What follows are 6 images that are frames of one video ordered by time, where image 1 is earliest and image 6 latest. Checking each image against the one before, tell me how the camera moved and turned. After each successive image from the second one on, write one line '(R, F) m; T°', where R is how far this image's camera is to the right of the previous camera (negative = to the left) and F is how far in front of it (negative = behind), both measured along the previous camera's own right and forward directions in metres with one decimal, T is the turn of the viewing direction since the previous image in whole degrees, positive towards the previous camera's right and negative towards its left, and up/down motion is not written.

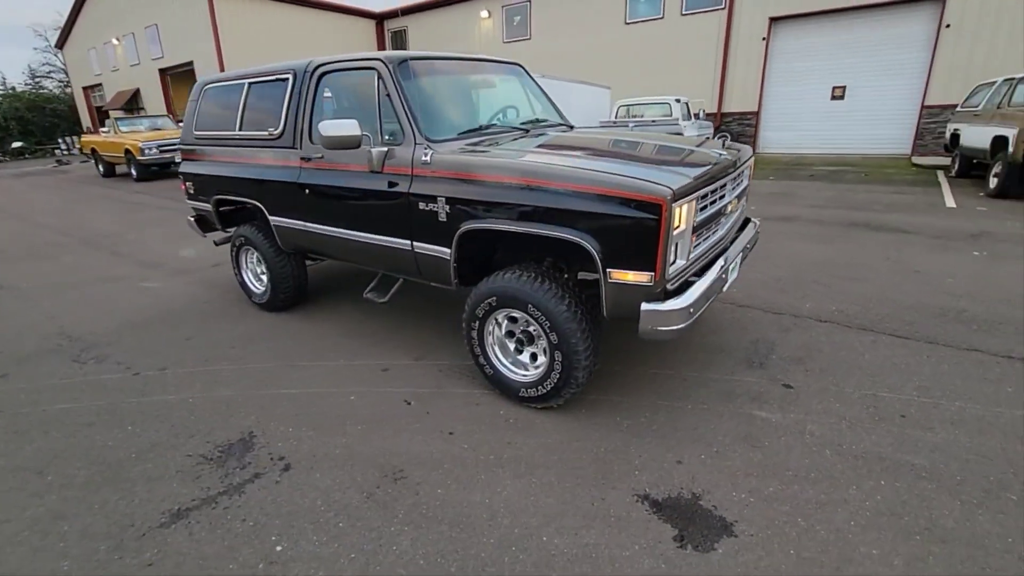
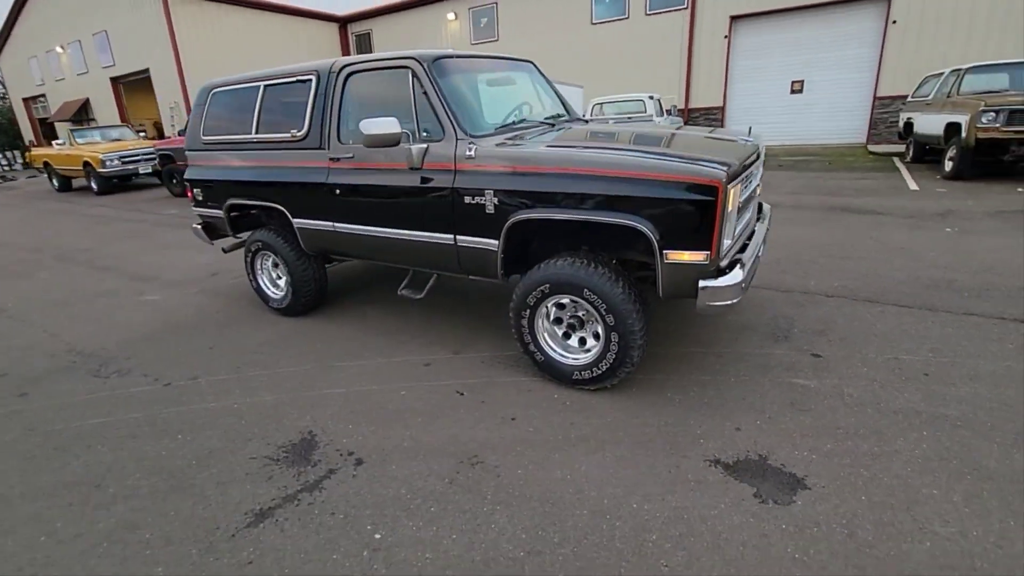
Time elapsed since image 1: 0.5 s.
(-0.5, -0.1) m; +4°
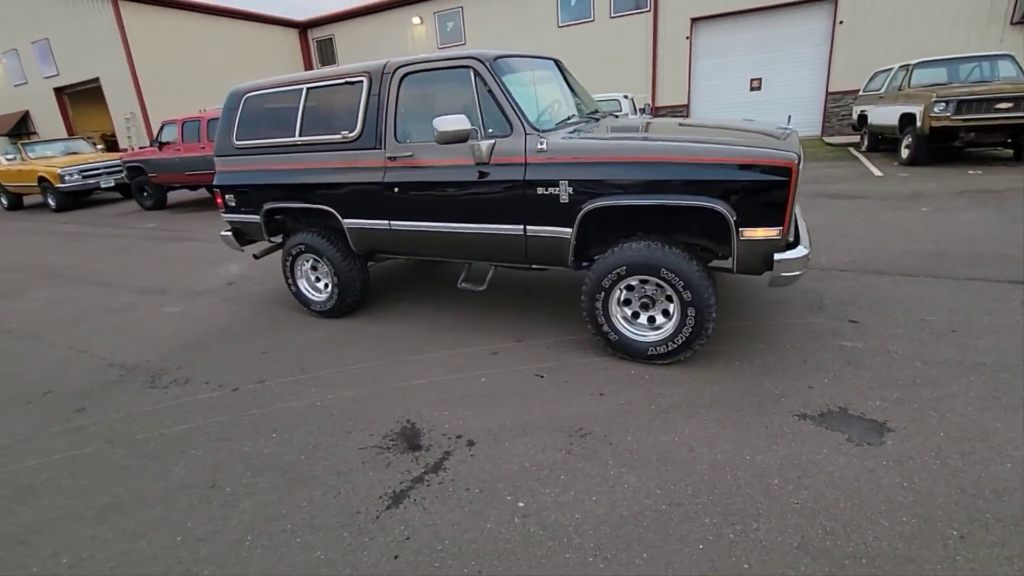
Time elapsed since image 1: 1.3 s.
(-0.8, -0.1) m; +5°
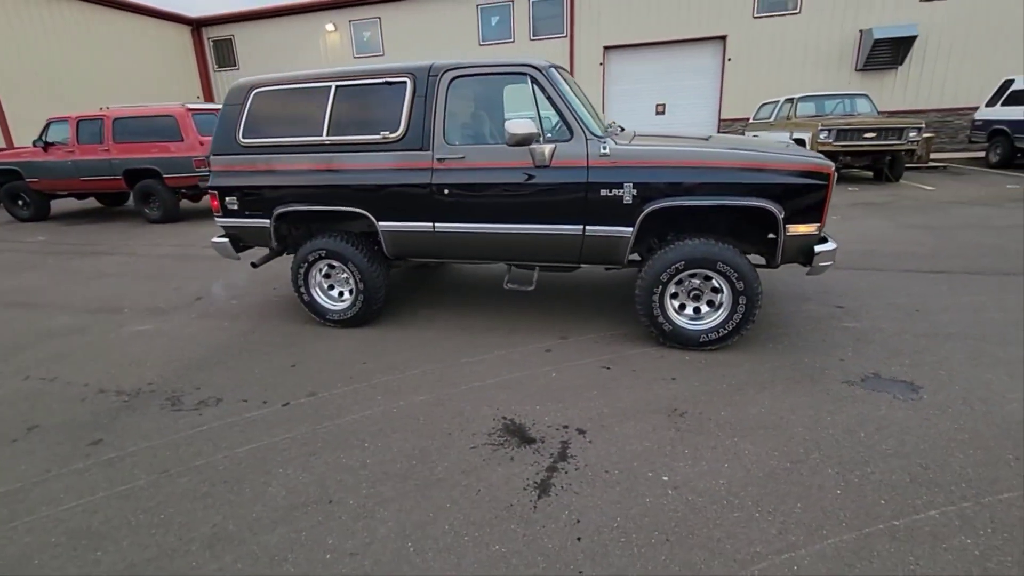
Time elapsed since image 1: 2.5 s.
(-1.2, 0.0) m; +12°
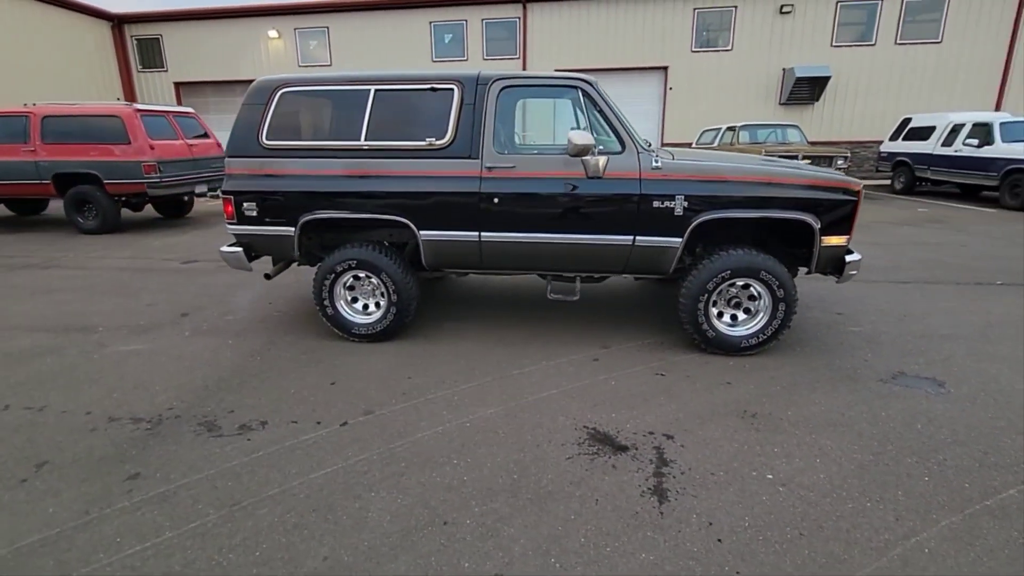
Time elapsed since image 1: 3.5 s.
(-0.9, +0.1) m; +8°
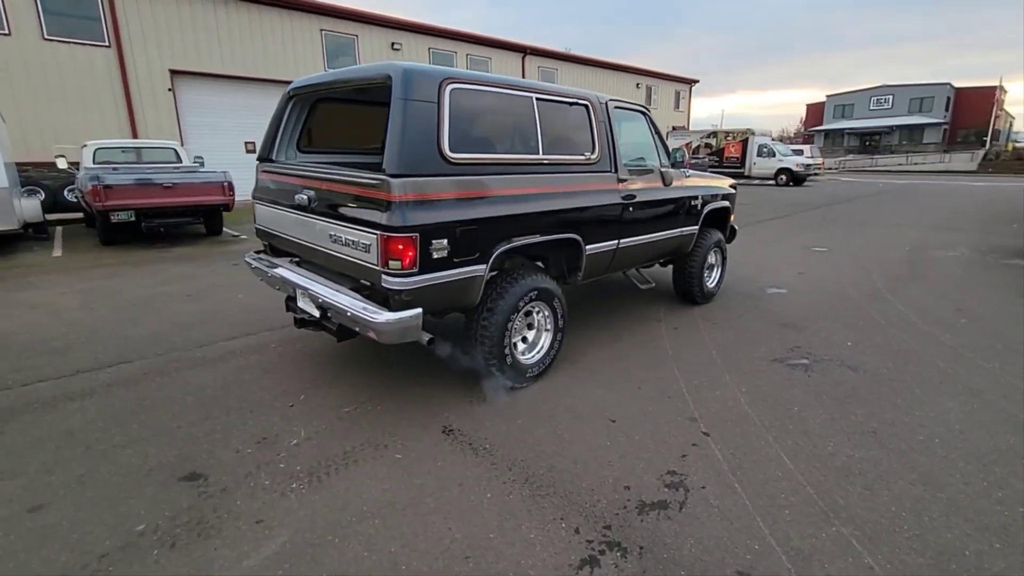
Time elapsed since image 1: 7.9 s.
(-3.8, +1.8) m; +48°
